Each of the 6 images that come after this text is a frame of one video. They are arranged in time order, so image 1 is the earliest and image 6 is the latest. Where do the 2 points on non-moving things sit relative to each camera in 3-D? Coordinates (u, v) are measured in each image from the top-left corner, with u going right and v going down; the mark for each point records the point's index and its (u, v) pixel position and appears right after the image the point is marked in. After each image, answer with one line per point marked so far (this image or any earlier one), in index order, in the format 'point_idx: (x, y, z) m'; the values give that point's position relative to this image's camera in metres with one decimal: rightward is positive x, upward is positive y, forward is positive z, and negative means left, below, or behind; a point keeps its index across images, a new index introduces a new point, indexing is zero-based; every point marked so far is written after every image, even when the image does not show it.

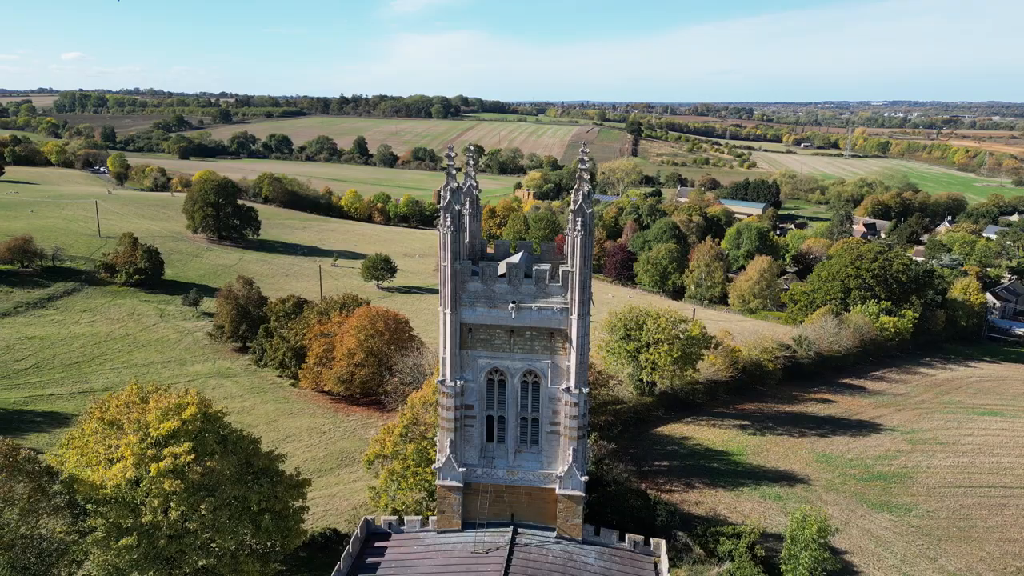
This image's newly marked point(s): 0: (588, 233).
0: (+2.0, +1.5, +19.7) m
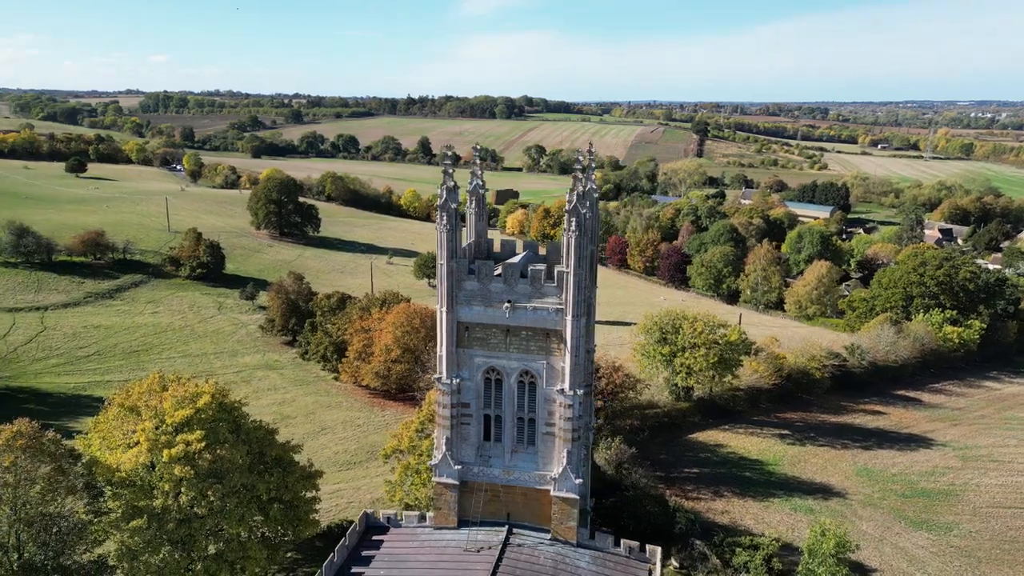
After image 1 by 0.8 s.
0: (+1.9, +1.5, +19.5) m
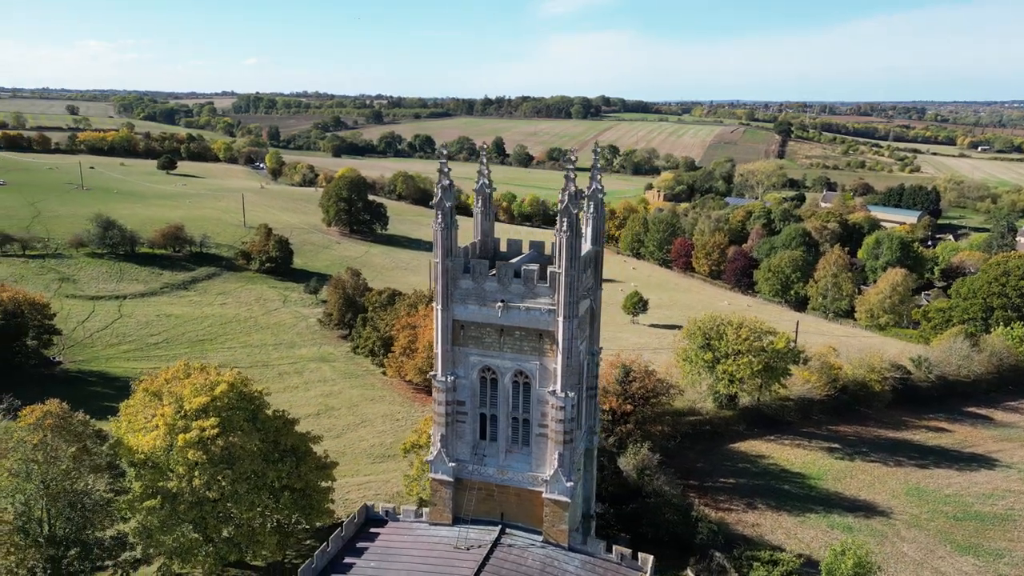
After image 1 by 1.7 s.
0: (+1.7, +1.5, +19.3) m
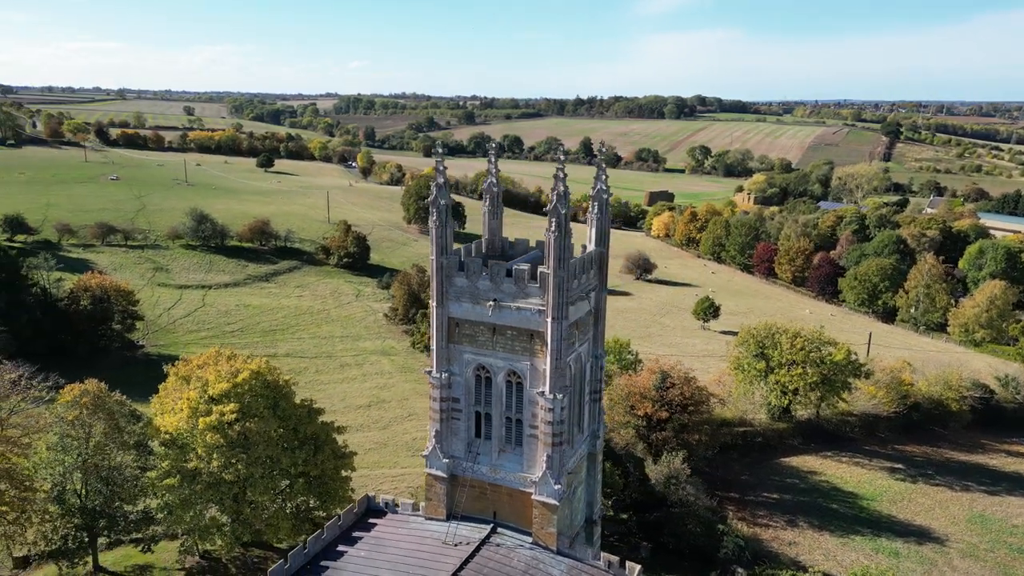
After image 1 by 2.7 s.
0: (+1.4, +1.4, +19.1) m
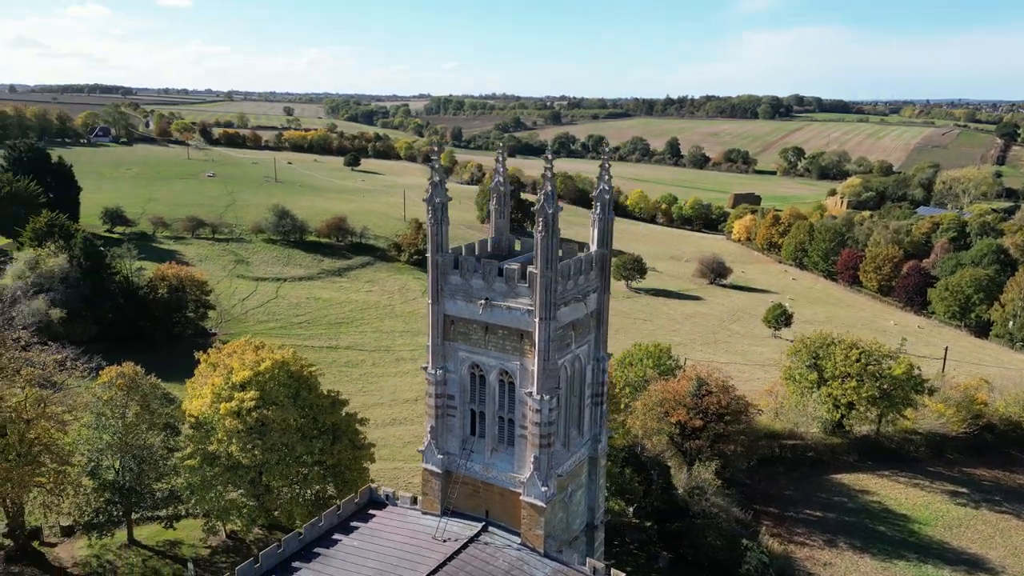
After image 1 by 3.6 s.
0: (+1.0, +1.4, +18.9) m
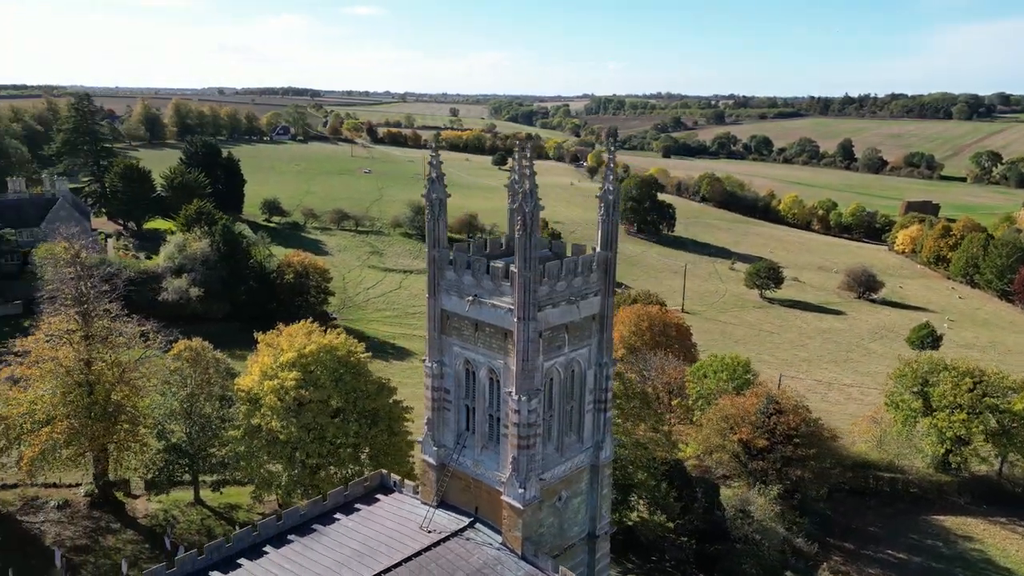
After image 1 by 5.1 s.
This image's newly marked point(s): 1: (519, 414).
0: (+0.5, +1.4, +18.6) m
1: (+0.2, -3.4, +19.7) m
